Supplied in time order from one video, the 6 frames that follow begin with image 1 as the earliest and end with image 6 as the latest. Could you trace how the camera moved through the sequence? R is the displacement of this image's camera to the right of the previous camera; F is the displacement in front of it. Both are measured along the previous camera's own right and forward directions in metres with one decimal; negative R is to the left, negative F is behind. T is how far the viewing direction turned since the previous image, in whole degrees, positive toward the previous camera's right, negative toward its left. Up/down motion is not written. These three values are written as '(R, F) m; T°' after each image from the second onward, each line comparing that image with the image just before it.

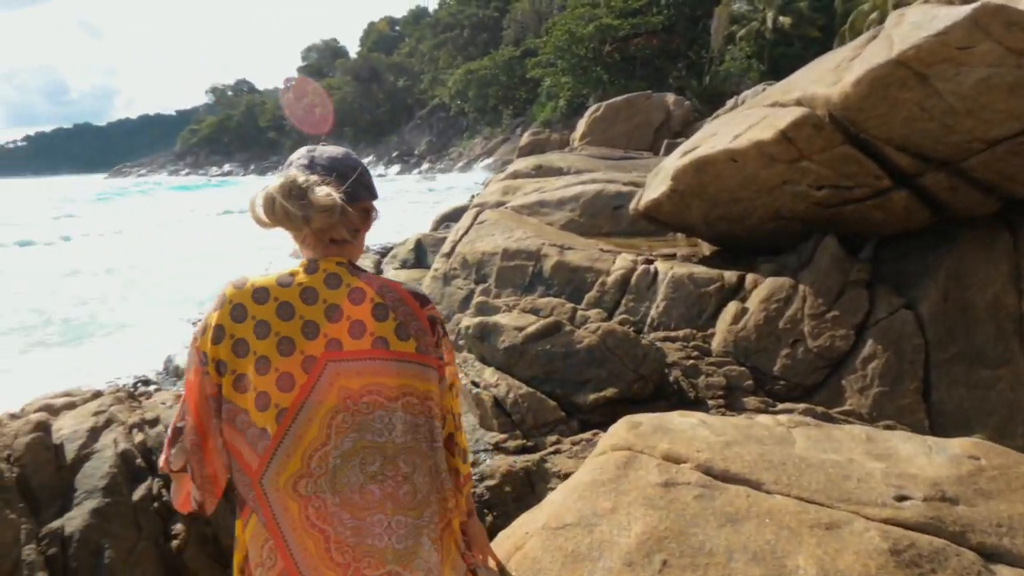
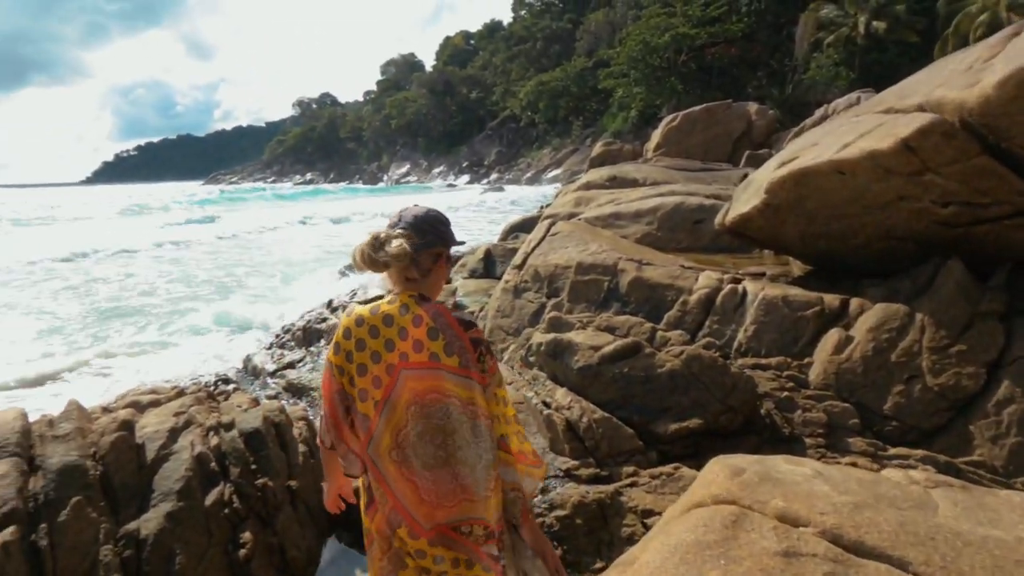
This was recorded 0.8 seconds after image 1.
(-0.1, +0.2) m; -7°
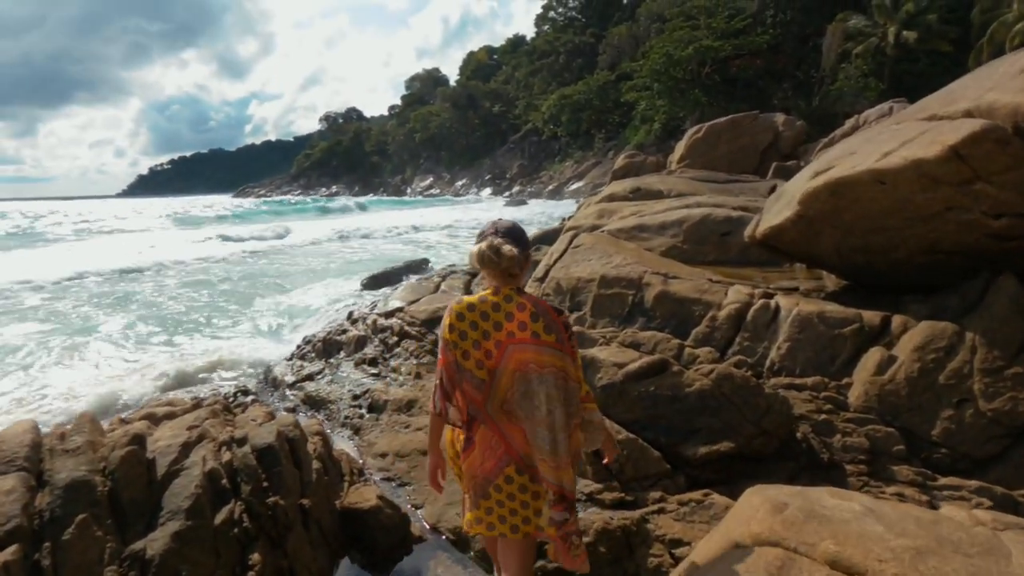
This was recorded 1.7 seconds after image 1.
(0.0, +0.2) m; -2°
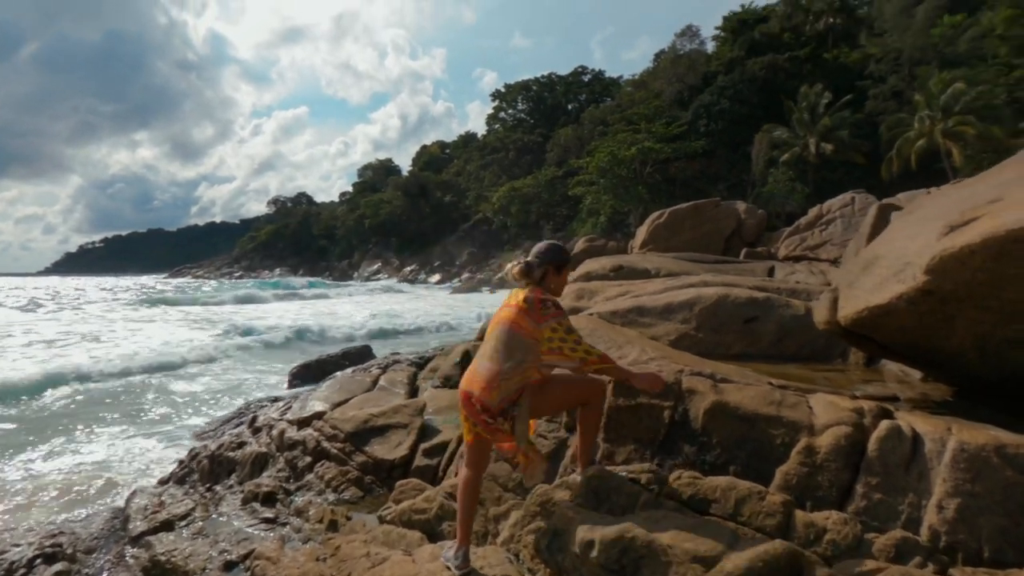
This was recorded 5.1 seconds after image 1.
(-0.2, +2.3) m; +6°
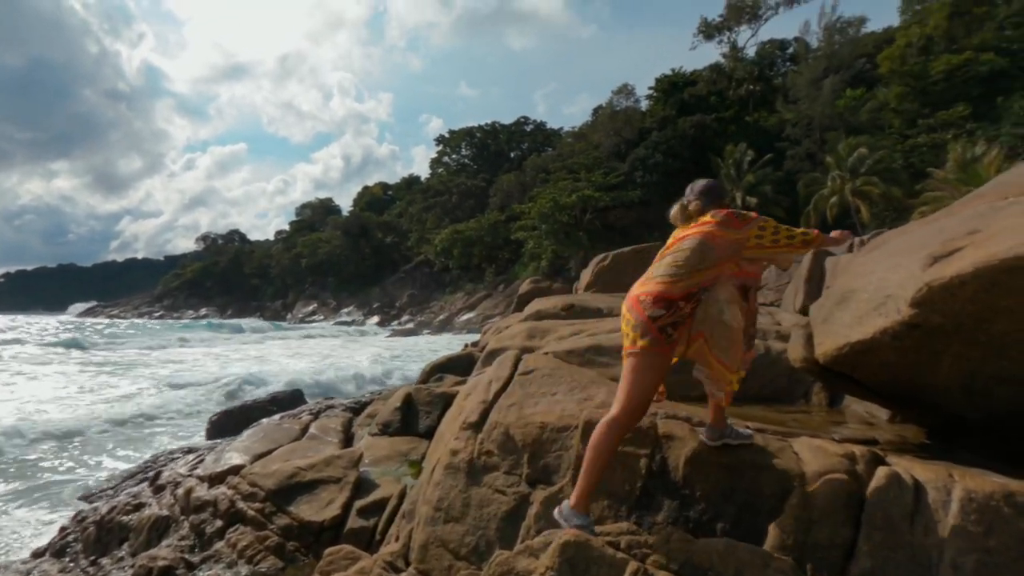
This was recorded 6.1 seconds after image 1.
(-0.1, +0.5) m; +6°
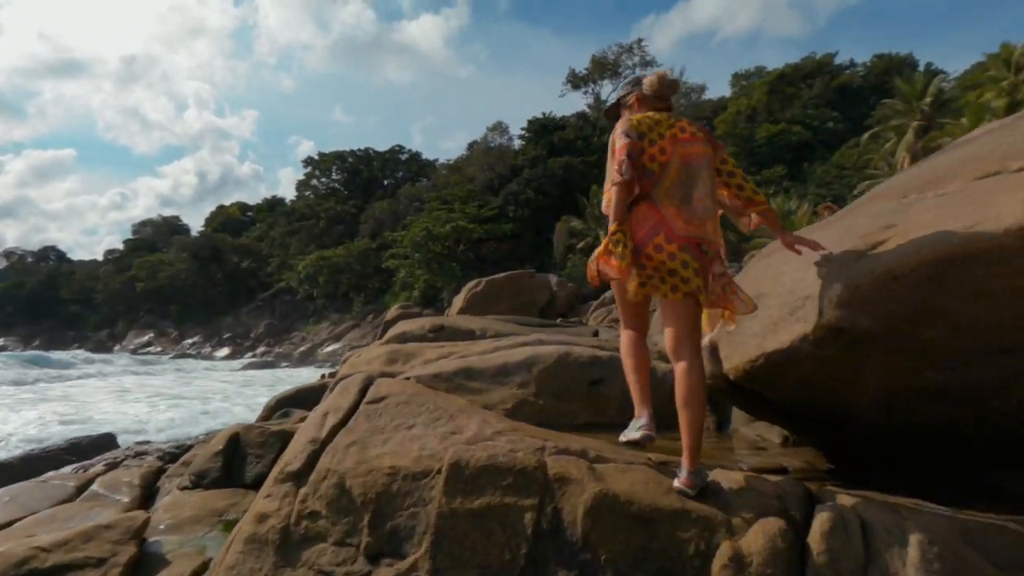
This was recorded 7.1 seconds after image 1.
(+0.2, +1.0) m; +13°
